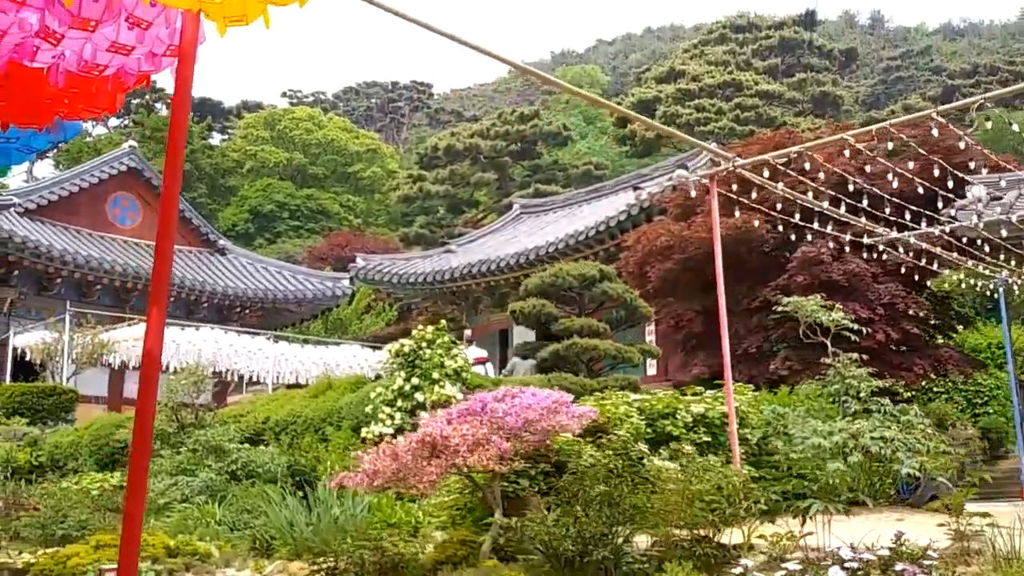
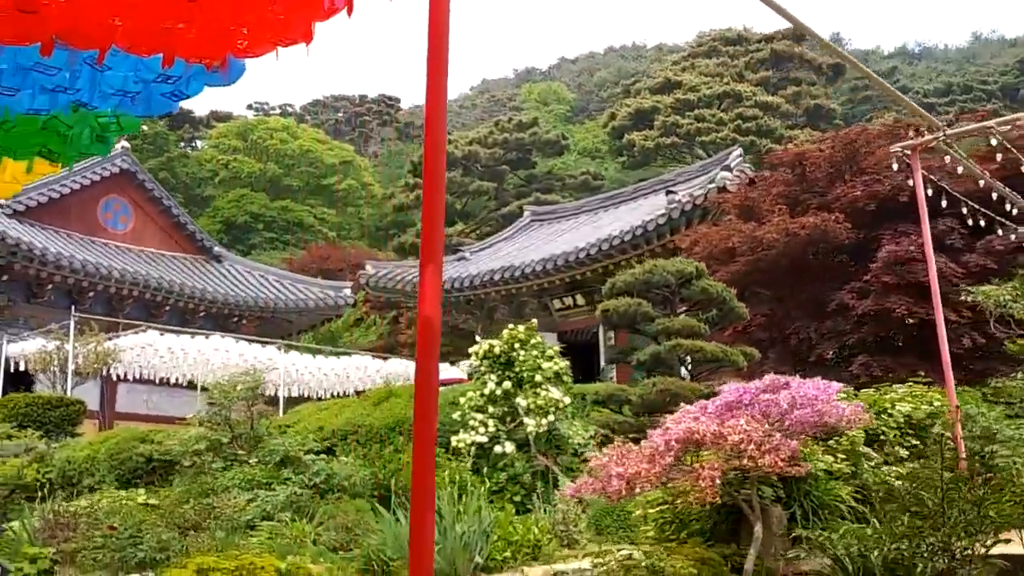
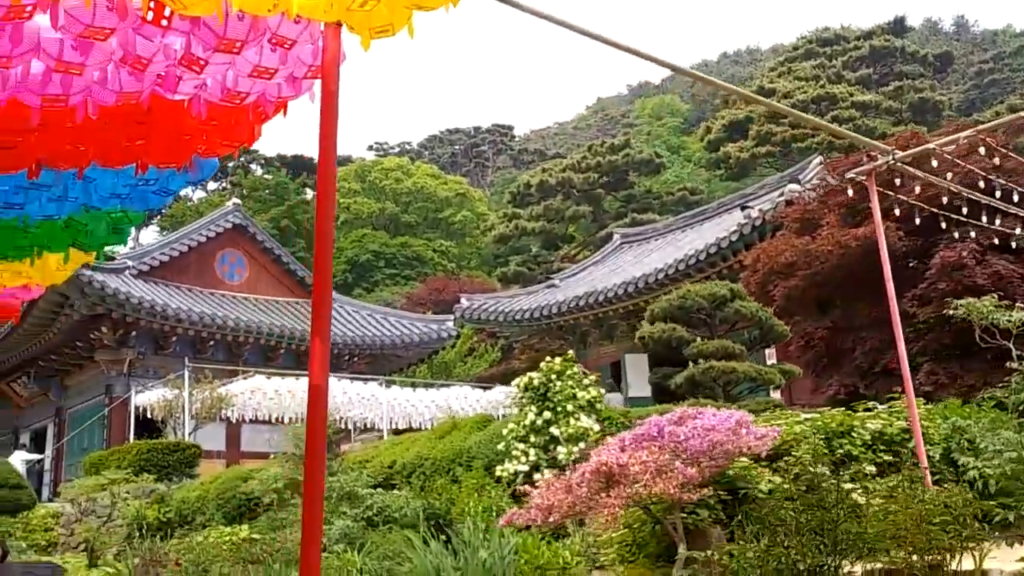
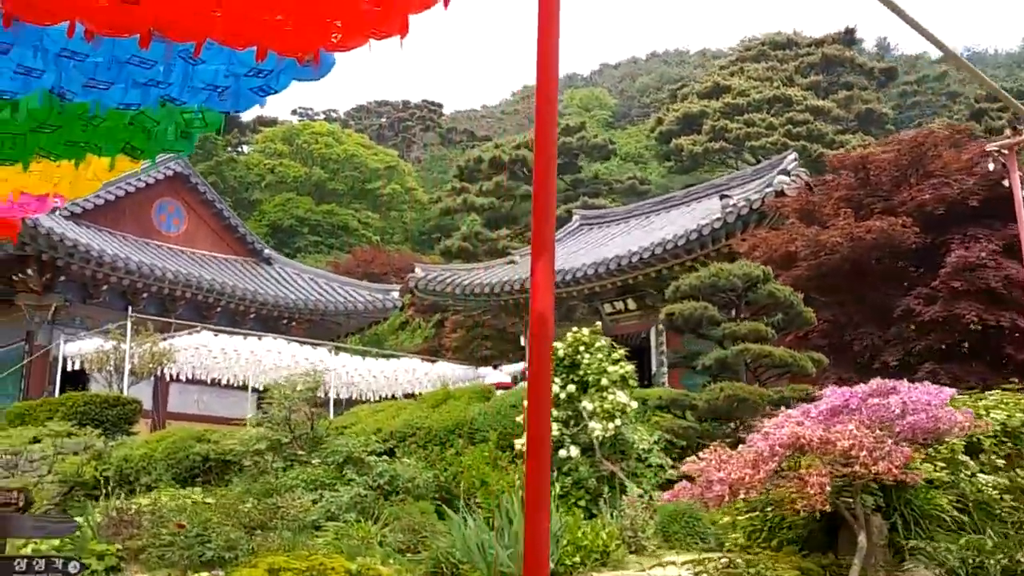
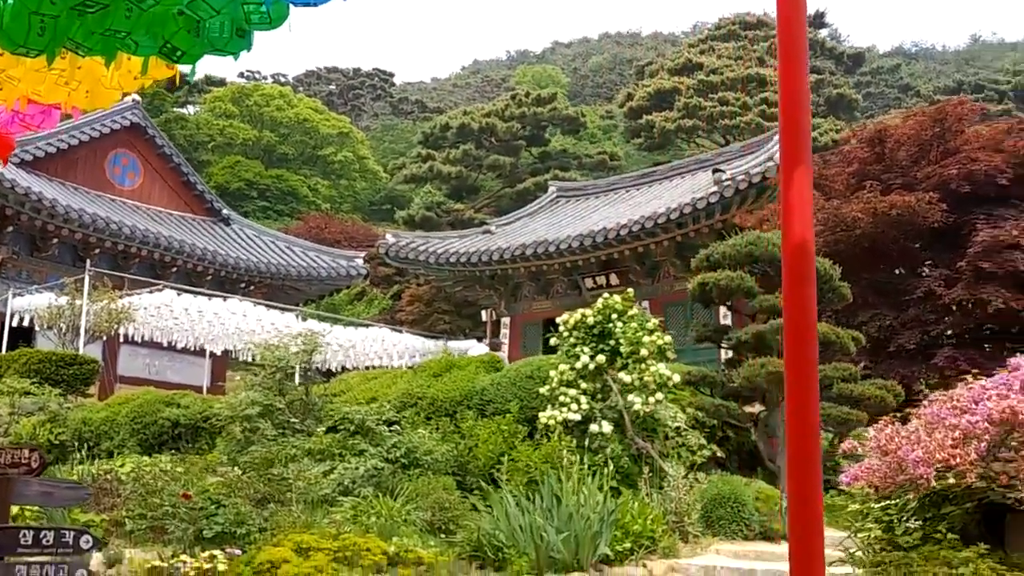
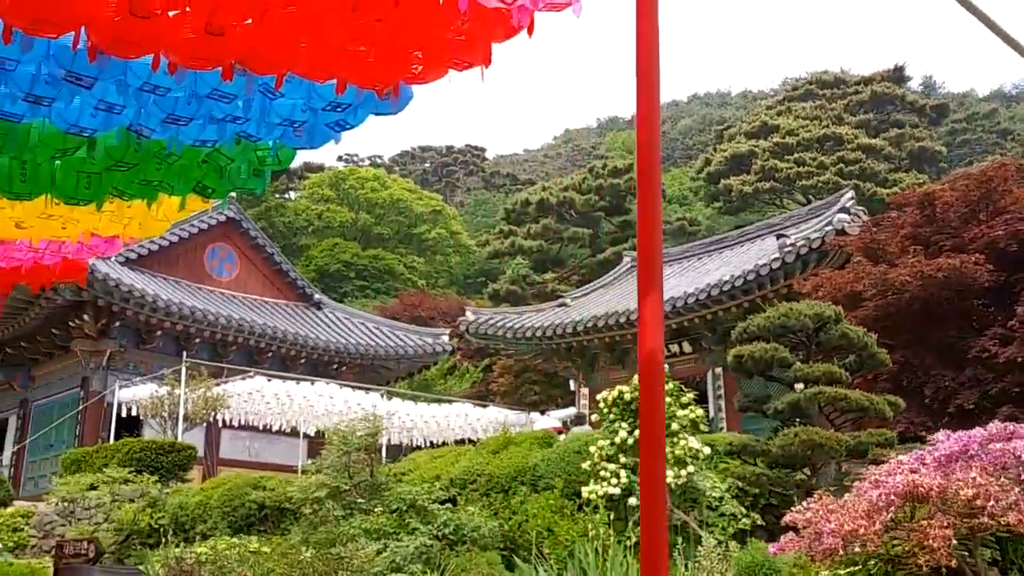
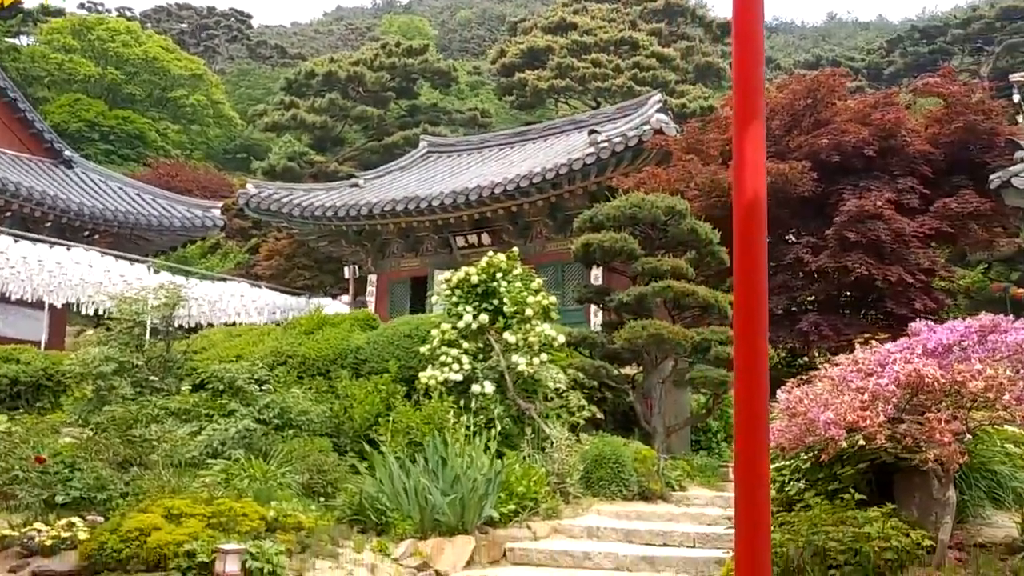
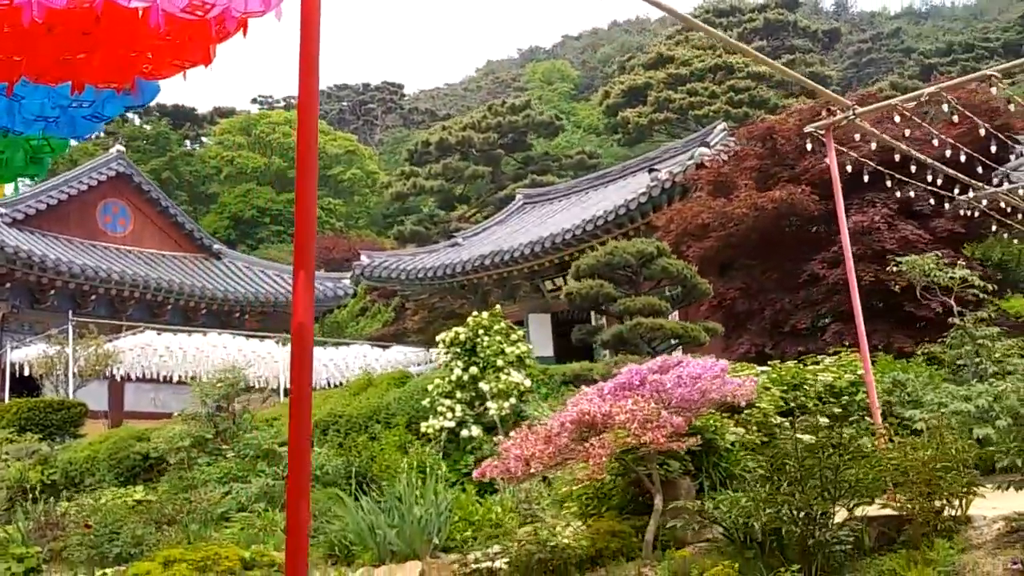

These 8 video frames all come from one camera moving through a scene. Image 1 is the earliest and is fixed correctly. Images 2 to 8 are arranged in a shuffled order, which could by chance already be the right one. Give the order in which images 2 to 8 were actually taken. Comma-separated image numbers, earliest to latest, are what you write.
3, 8, 2, 4, 6, 5, 7
